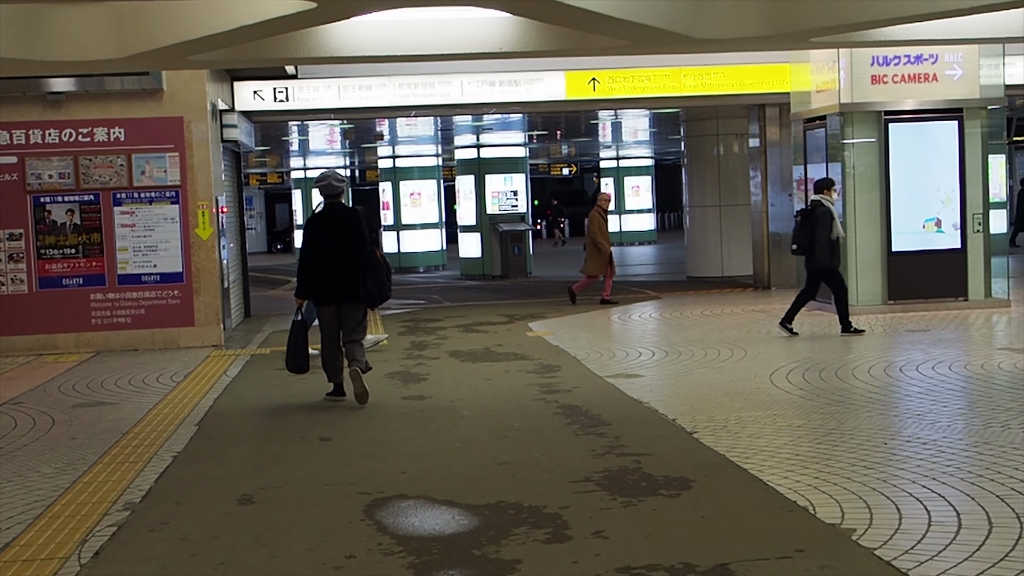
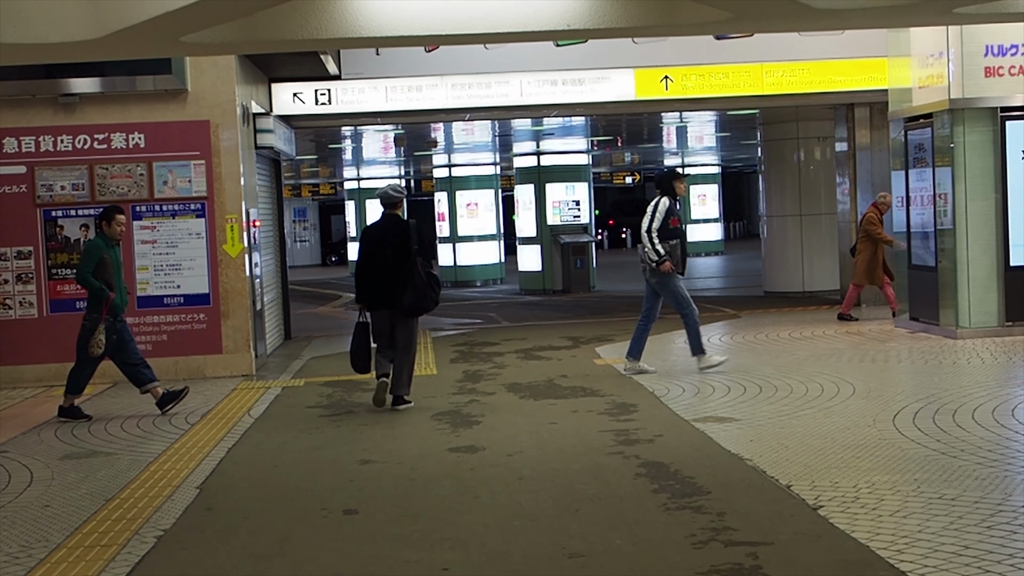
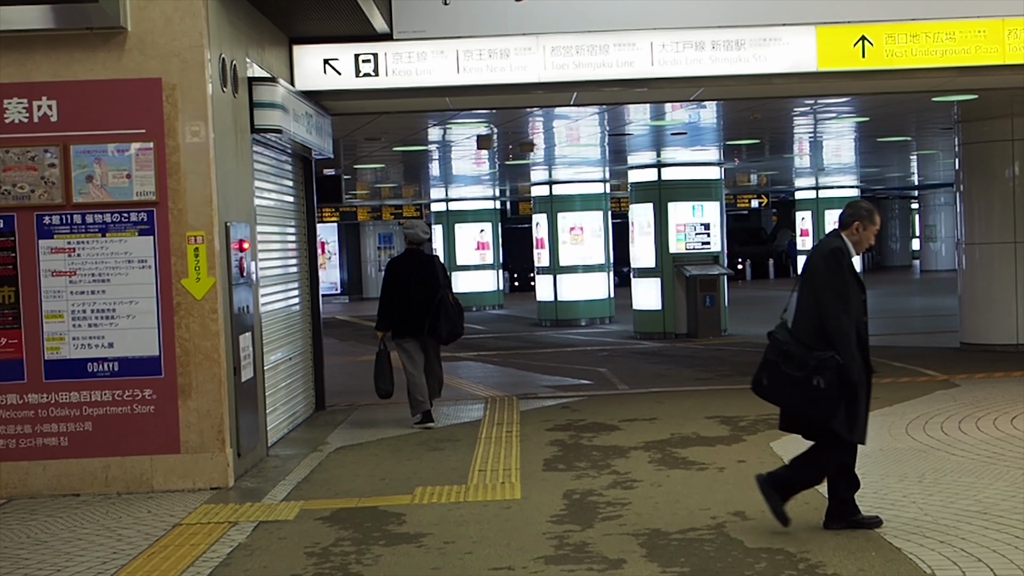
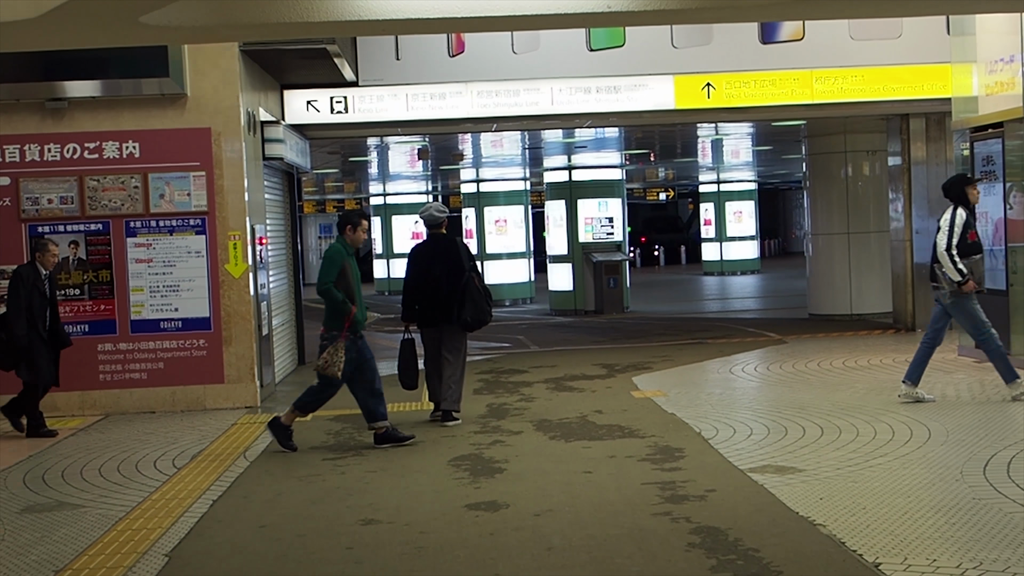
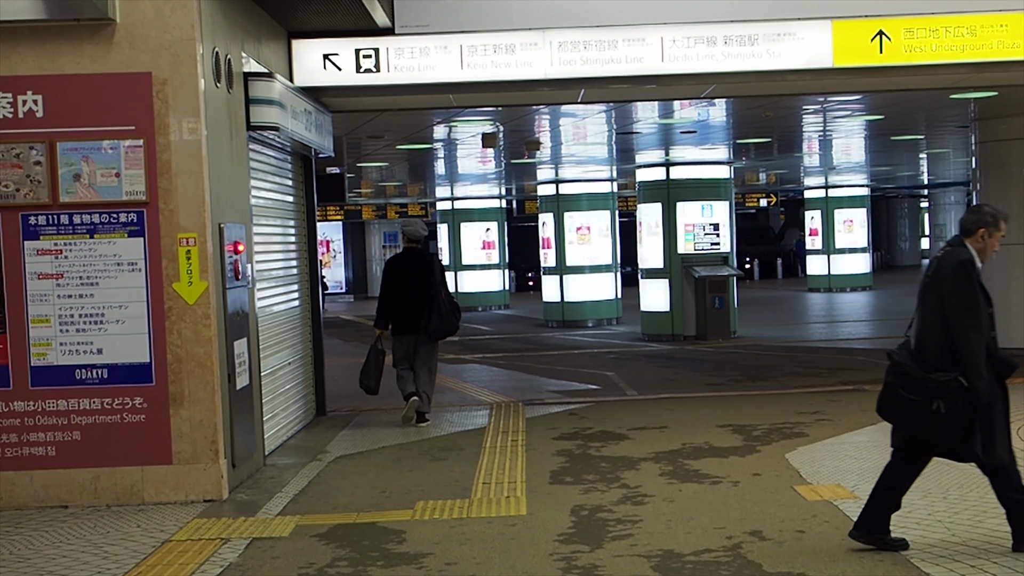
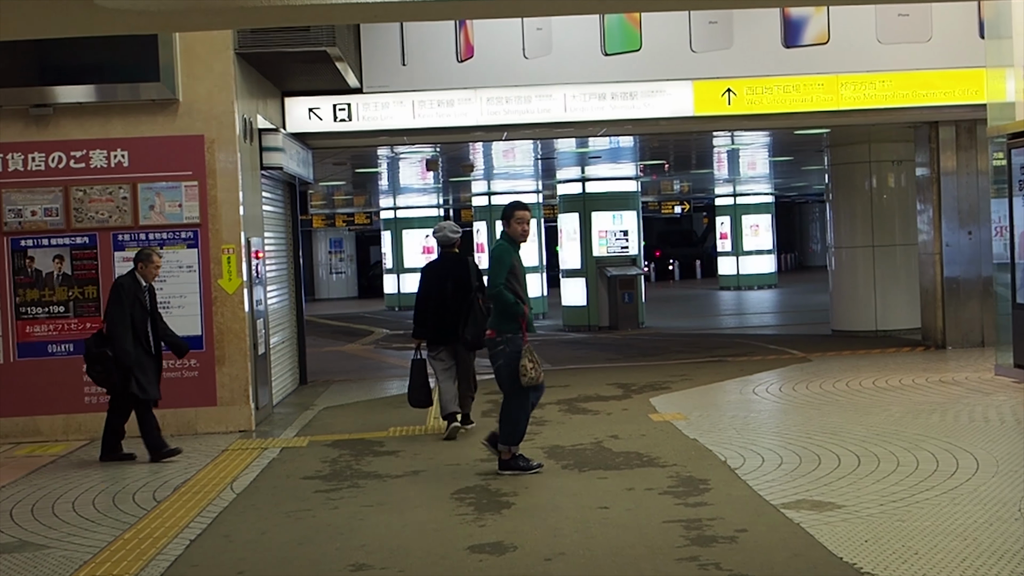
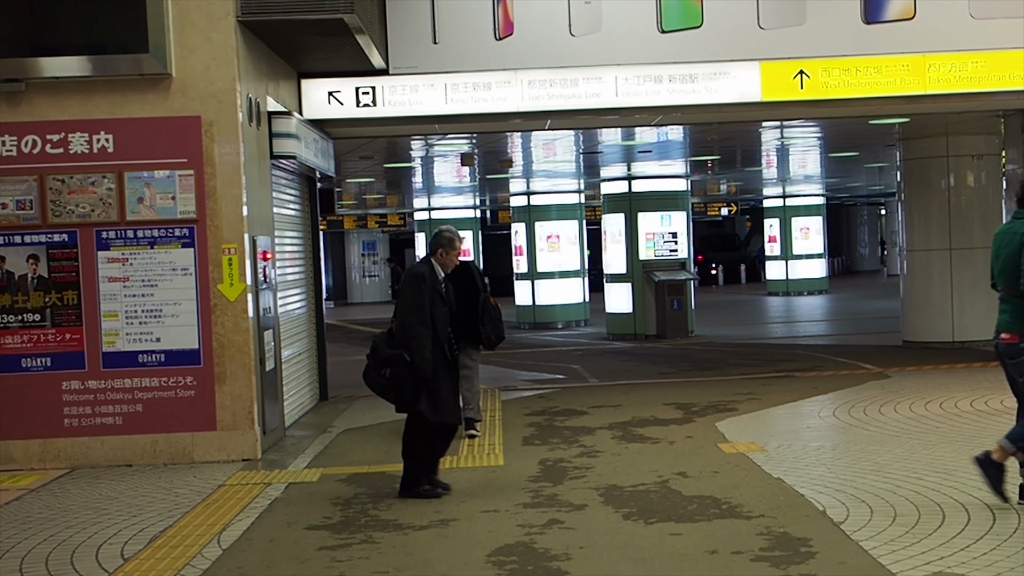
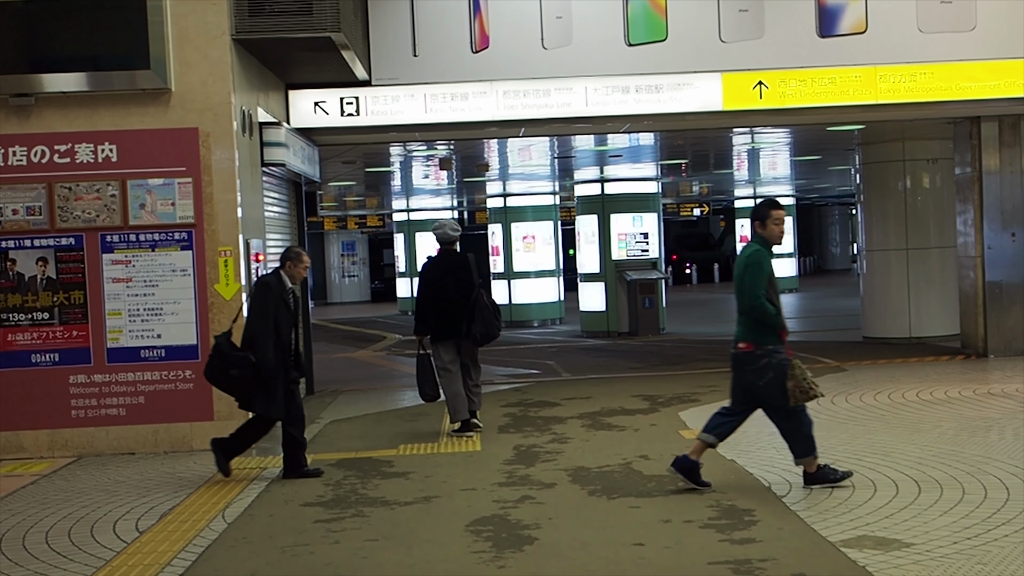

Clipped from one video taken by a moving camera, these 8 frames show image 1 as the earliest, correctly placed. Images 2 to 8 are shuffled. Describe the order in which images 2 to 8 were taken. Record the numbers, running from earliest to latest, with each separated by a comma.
2, 4, 6, 8, 7, 3, 5
